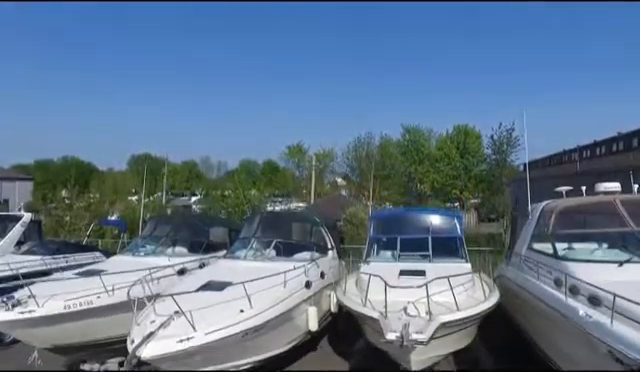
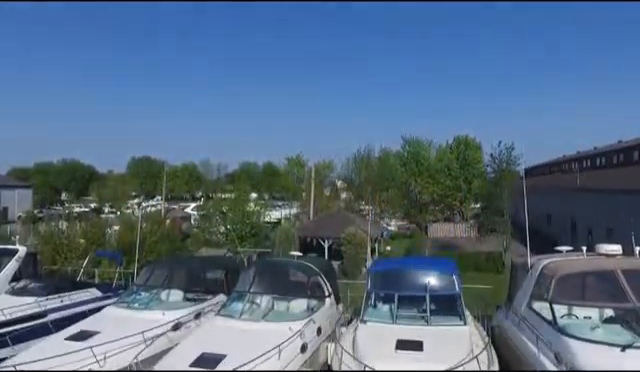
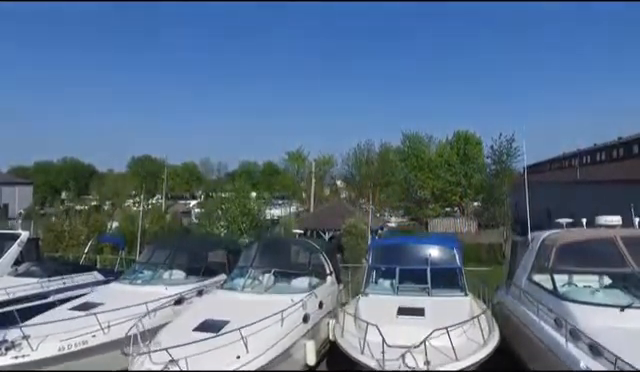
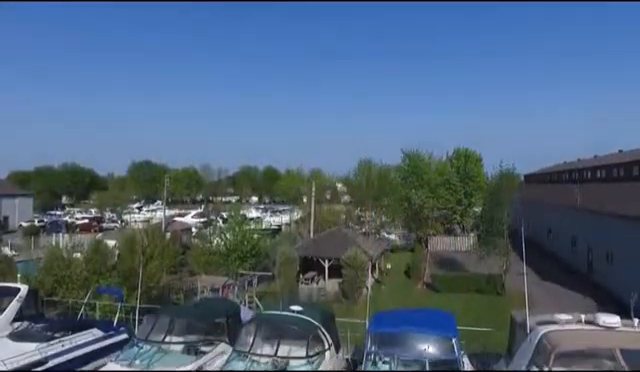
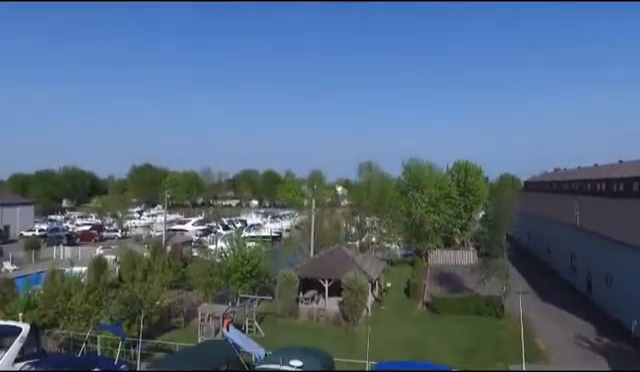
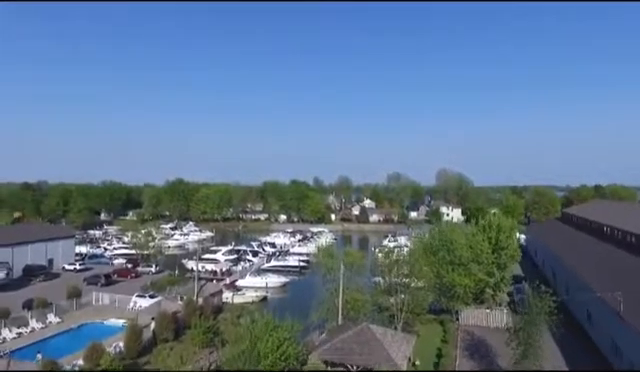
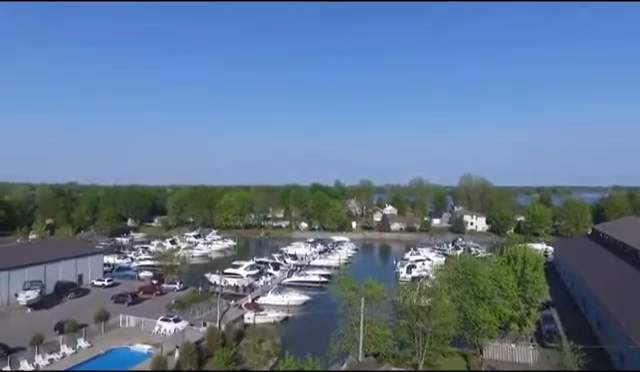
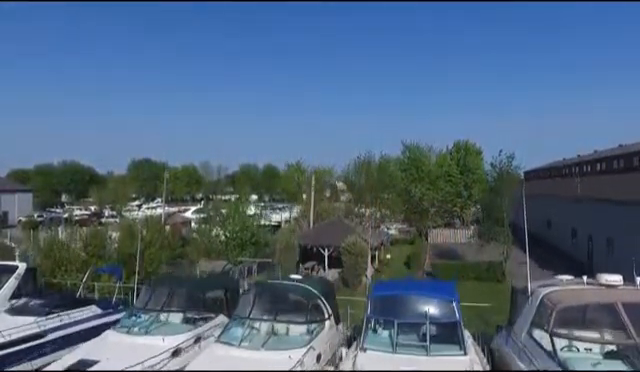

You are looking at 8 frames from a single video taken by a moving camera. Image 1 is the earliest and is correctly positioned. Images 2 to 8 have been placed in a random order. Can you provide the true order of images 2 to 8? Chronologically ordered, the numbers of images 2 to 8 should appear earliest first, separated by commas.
3, 2, 8, 4, 5, 6, 7
